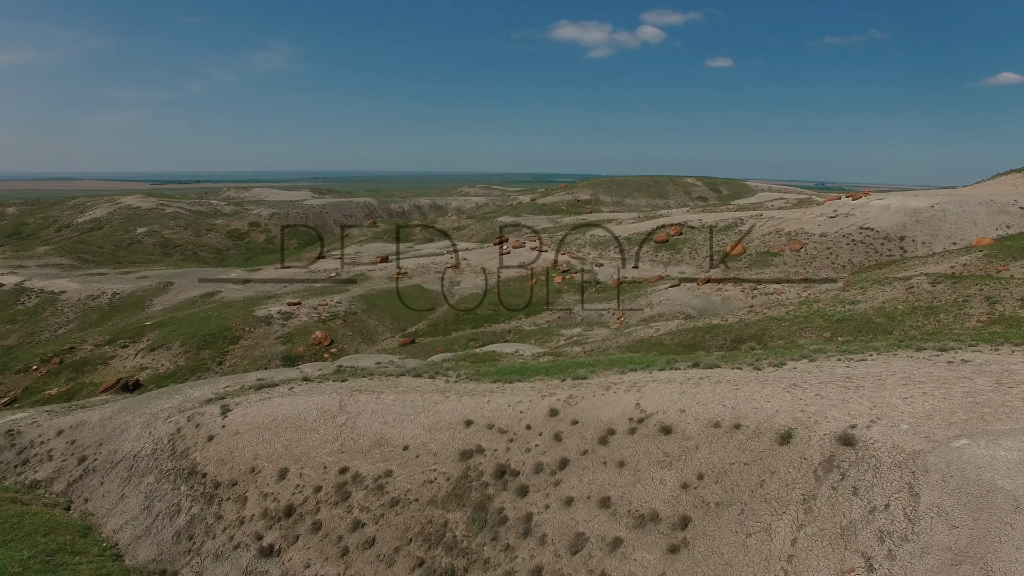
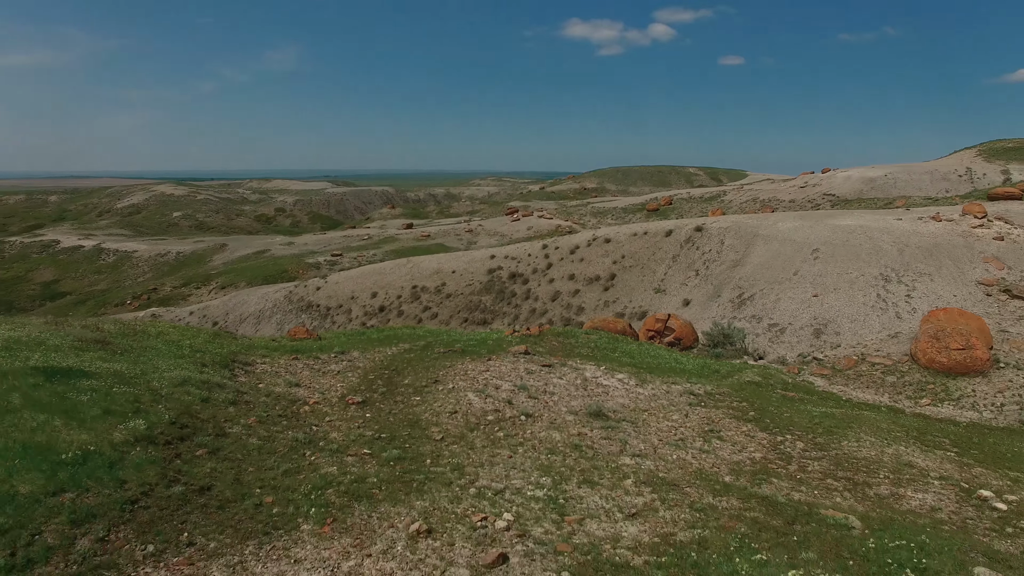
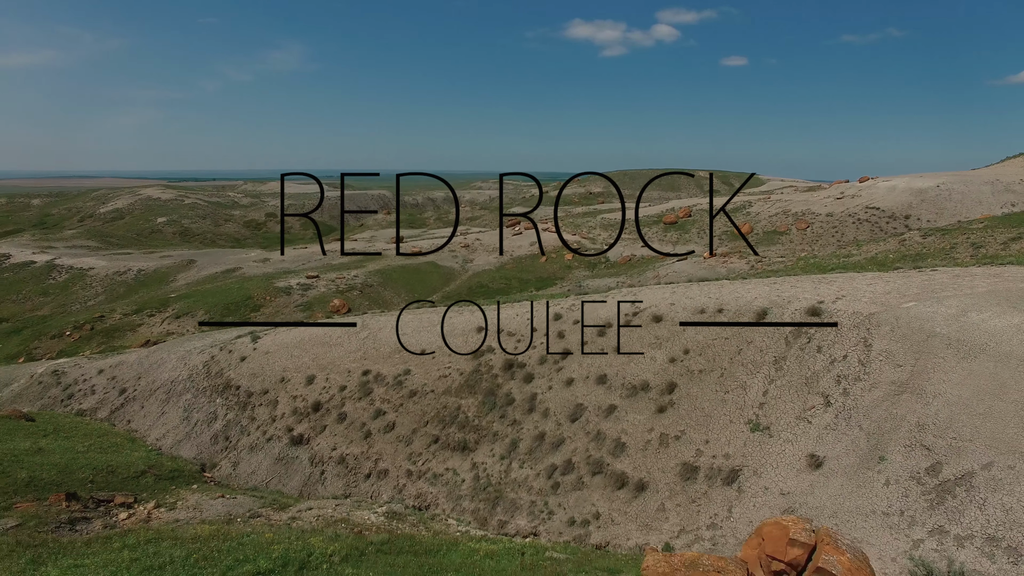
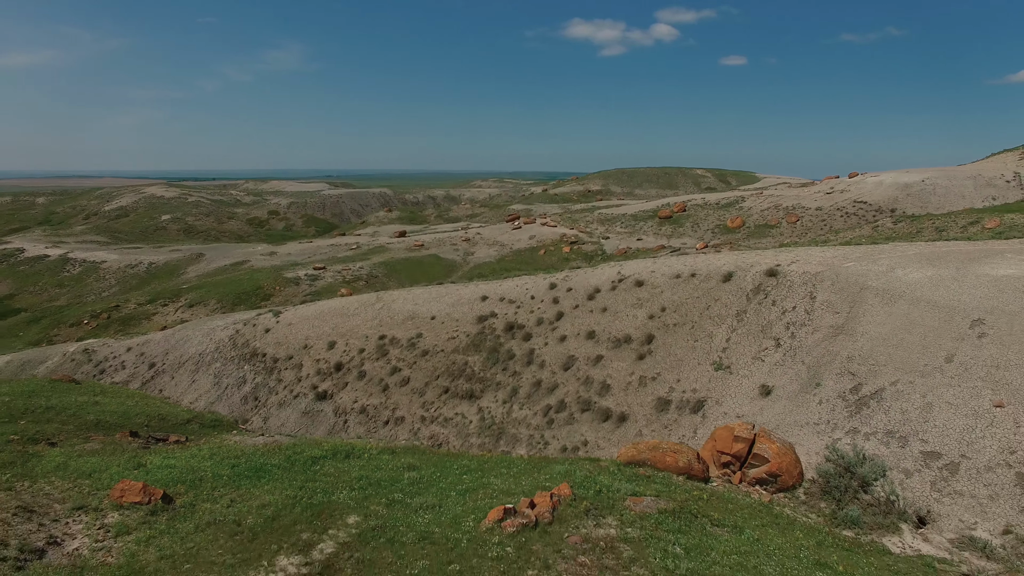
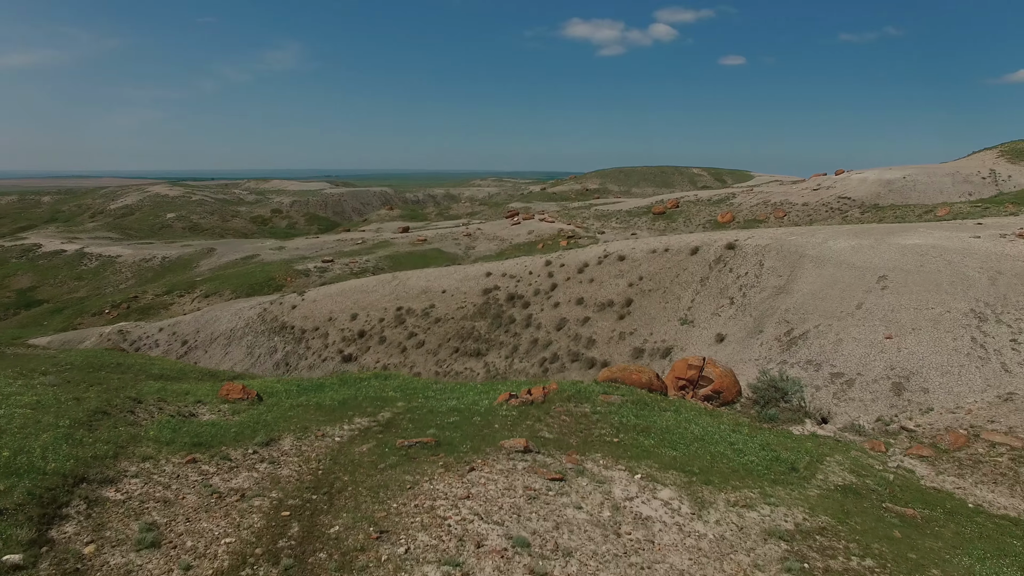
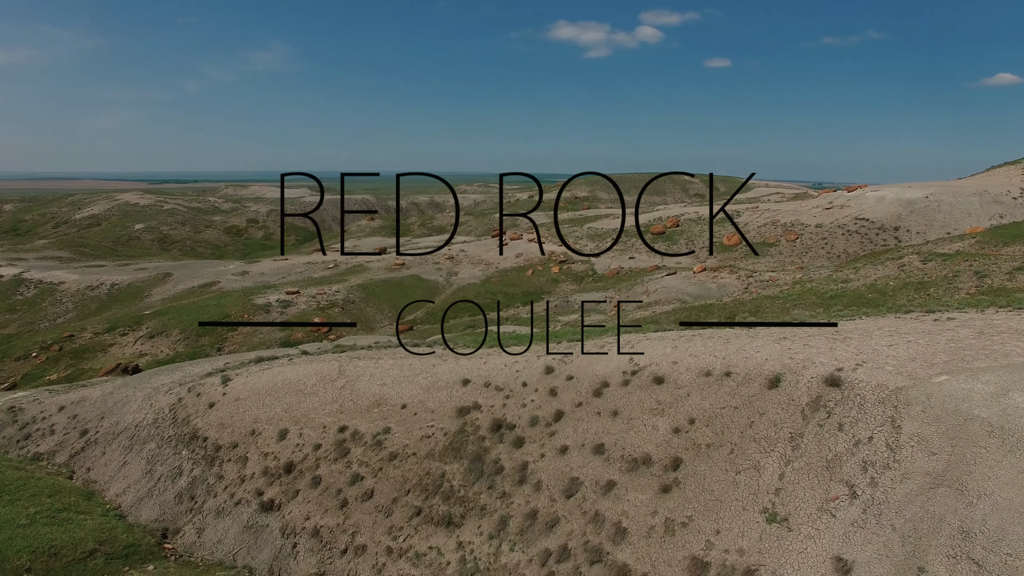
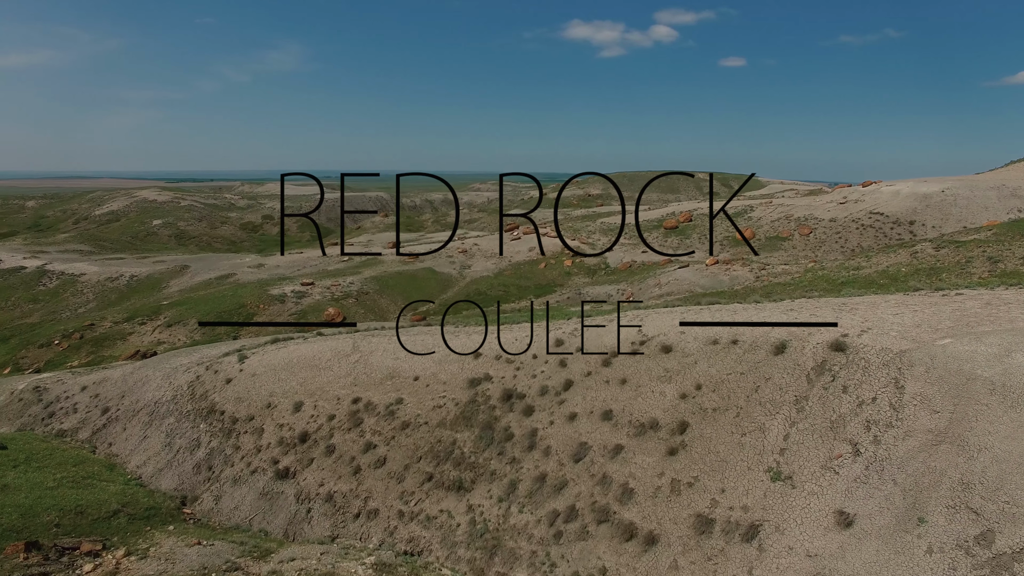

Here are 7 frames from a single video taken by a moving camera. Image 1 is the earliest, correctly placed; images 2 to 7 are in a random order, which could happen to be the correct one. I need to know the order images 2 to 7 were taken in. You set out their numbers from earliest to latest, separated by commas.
6, 7, 3, 4, 5, 2
